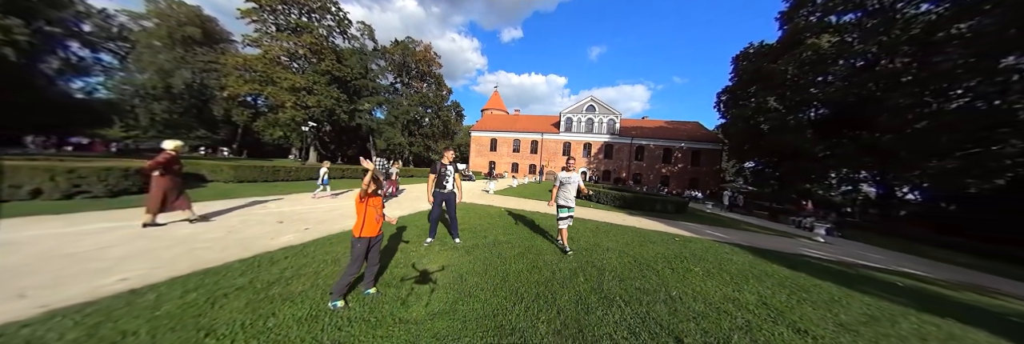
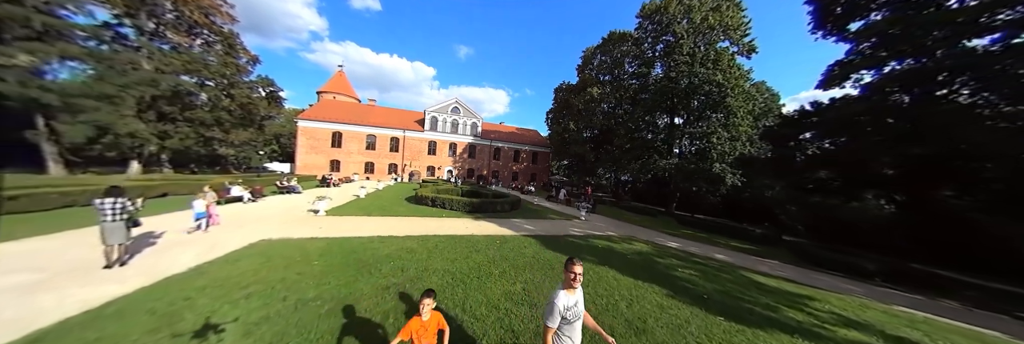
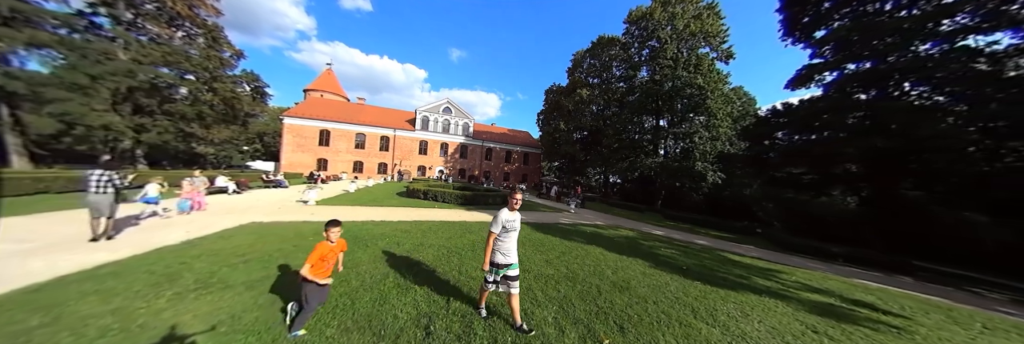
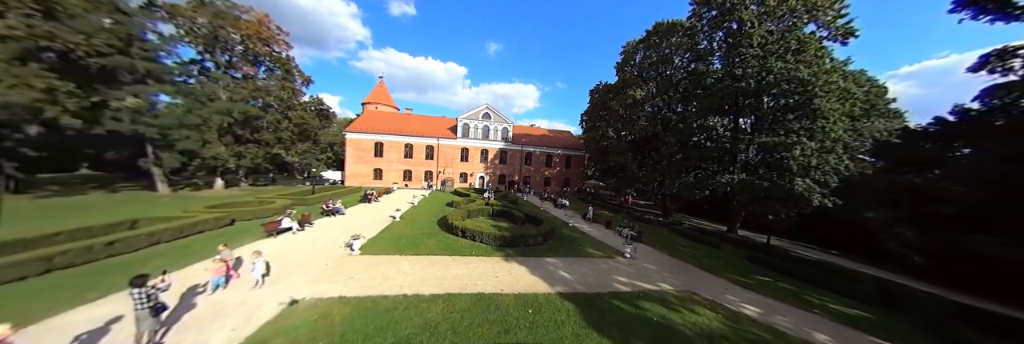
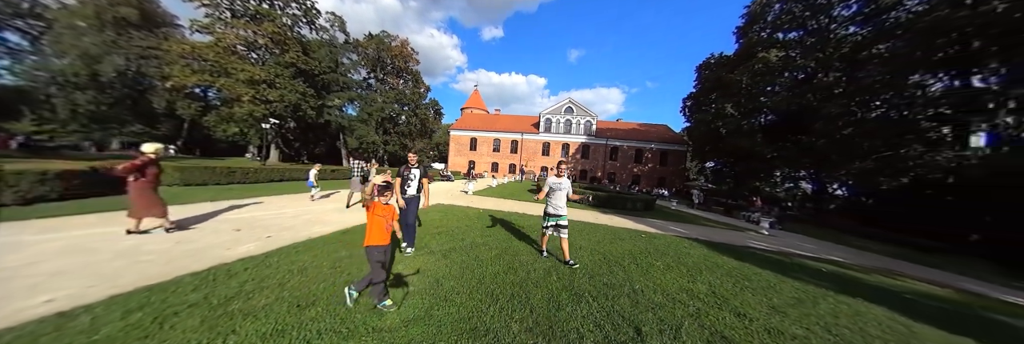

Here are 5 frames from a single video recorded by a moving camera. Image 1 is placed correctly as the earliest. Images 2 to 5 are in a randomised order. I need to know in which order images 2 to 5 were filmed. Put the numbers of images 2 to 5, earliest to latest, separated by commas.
5, 3, 2, 4
